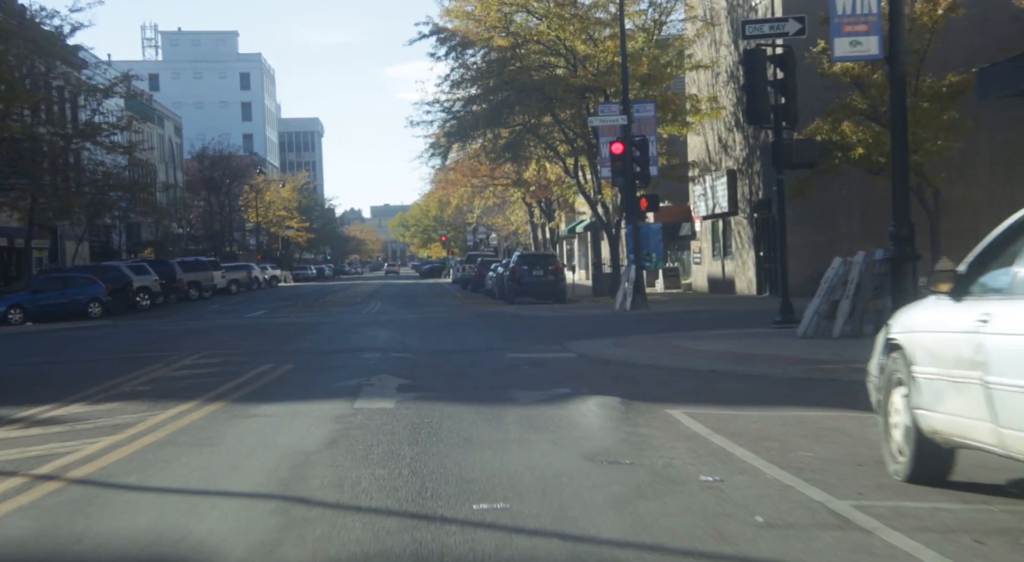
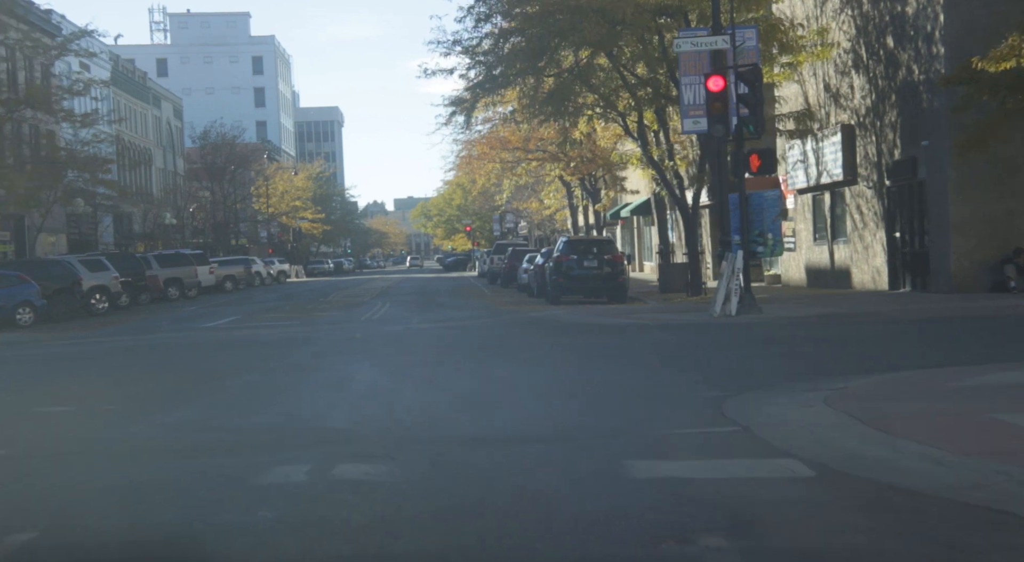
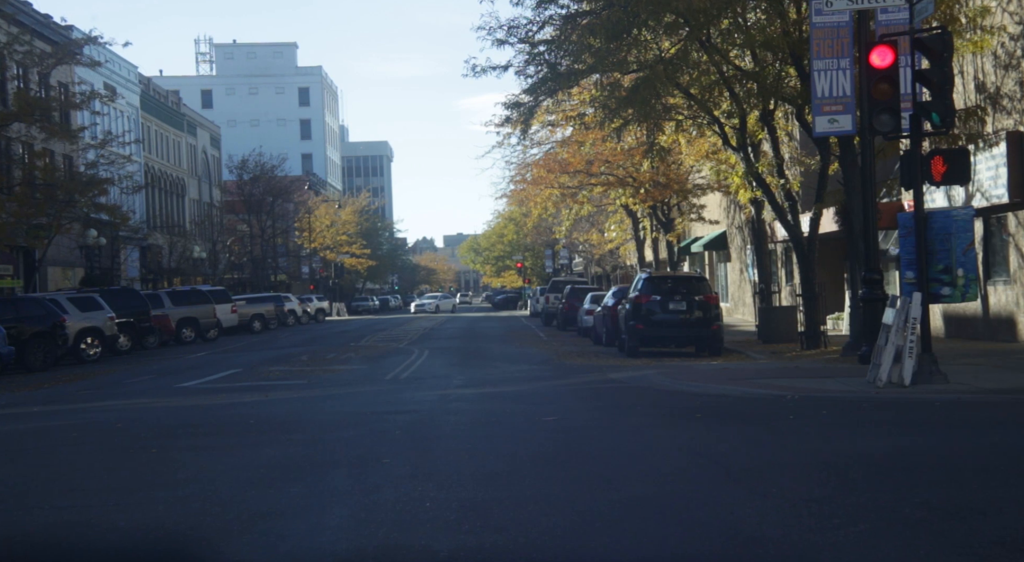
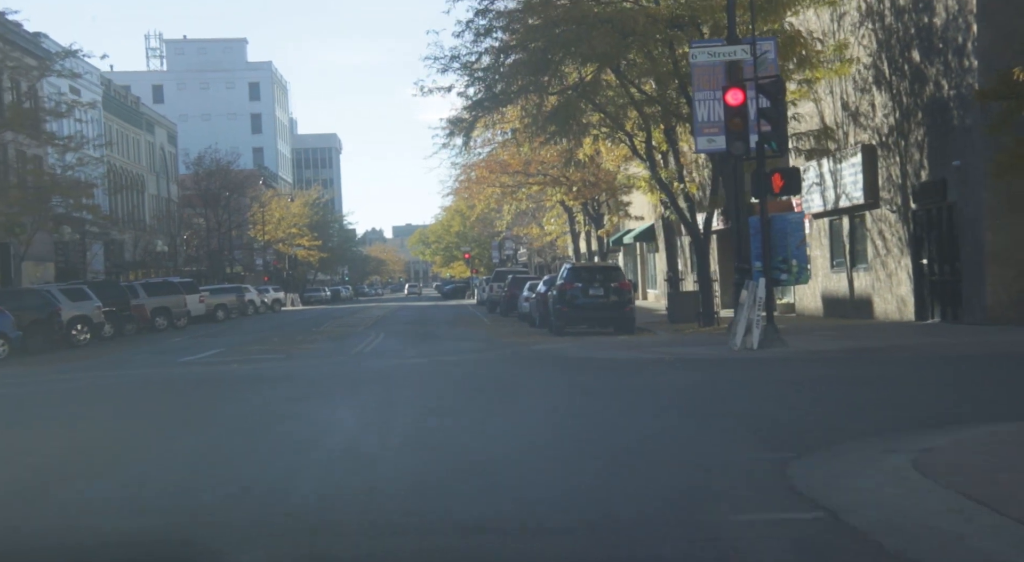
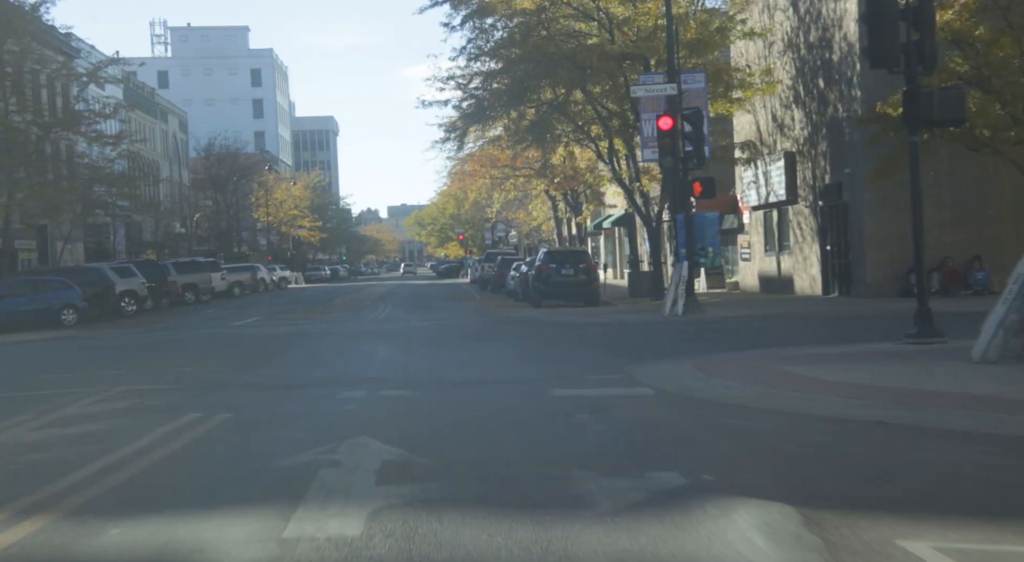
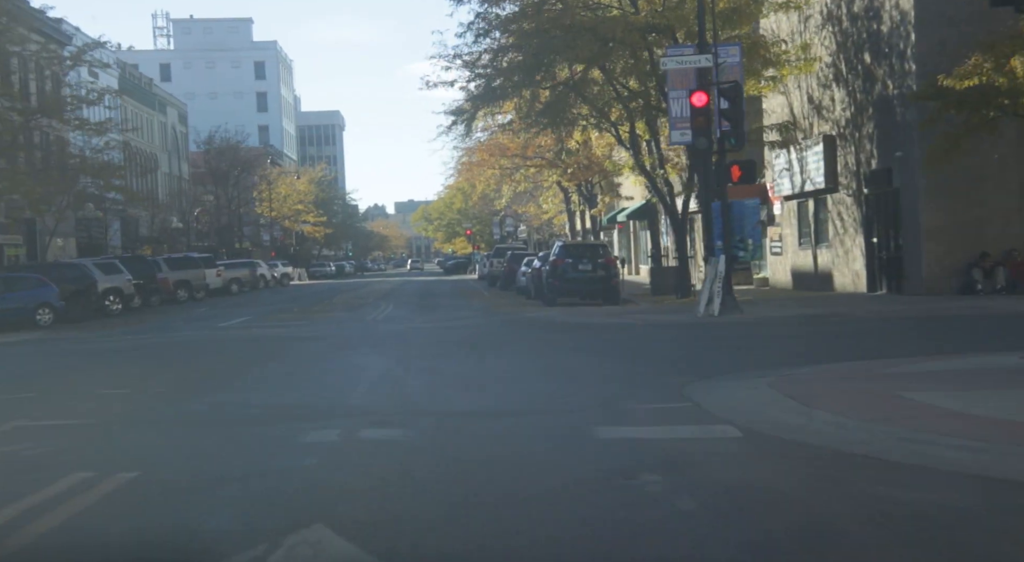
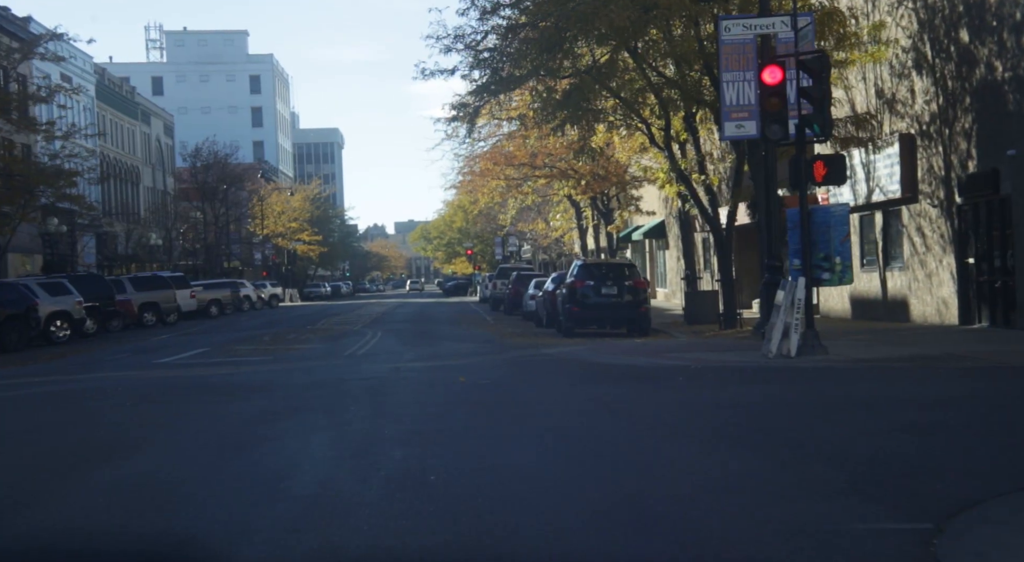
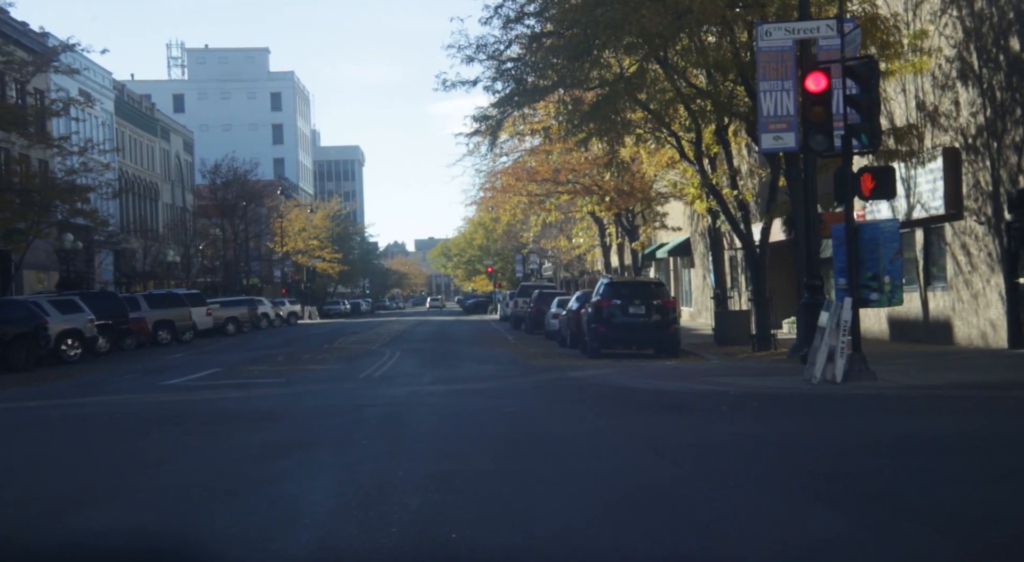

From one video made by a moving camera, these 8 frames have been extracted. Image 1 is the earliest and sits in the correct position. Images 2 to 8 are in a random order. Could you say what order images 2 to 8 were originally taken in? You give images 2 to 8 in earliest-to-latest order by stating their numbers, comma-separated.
5, 6, 2, 4, 7, 8, 3
